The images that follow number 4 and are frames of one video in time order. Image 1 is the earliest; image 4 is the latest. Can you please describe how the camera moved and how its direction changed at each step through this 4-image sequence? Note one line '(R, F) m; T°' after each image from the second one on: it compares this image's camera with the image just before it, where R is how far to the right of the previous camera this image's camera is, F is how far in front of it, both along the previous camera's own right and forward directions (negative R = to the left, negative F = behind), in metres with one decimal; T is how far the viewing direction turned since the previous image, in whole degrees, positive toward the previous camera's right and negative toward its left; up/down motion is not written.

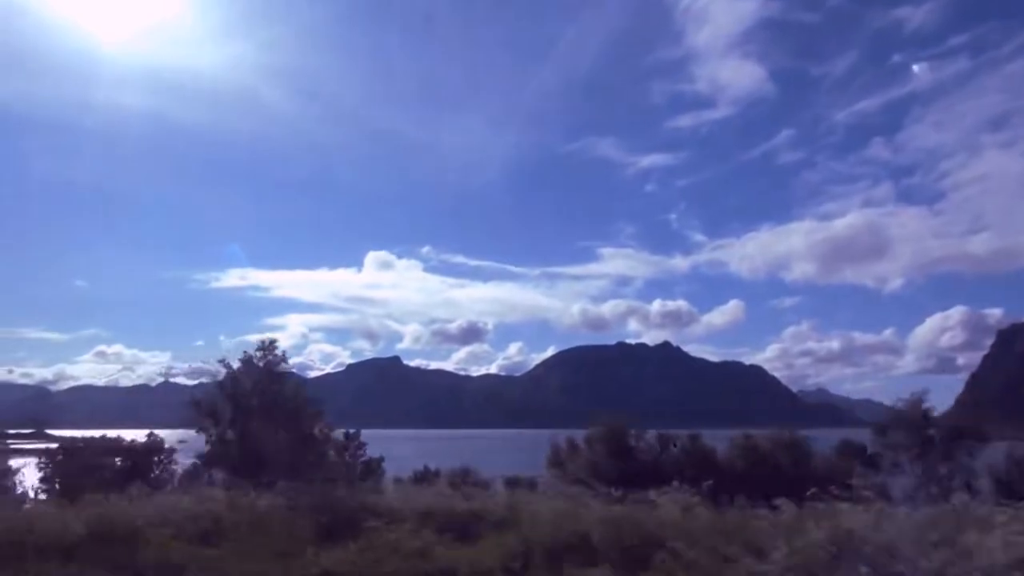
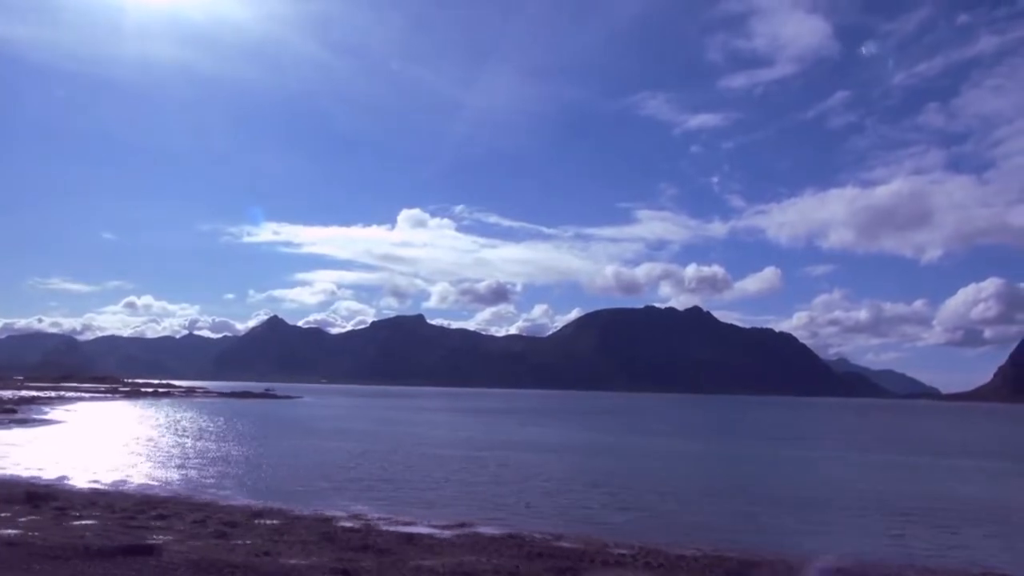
(-3.0, +28.6) m; -2°
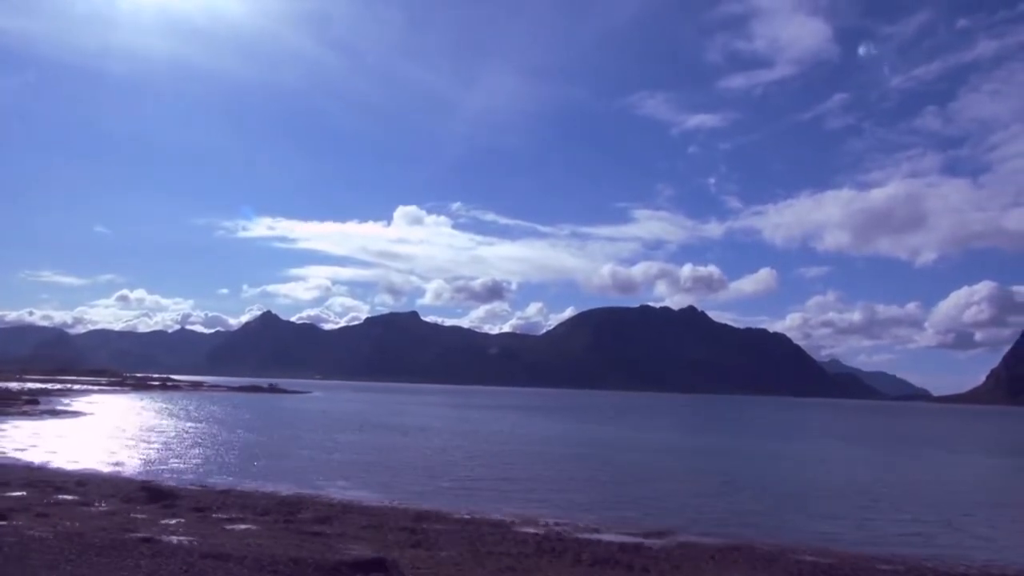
(+1.9, +1.7) m; 0°
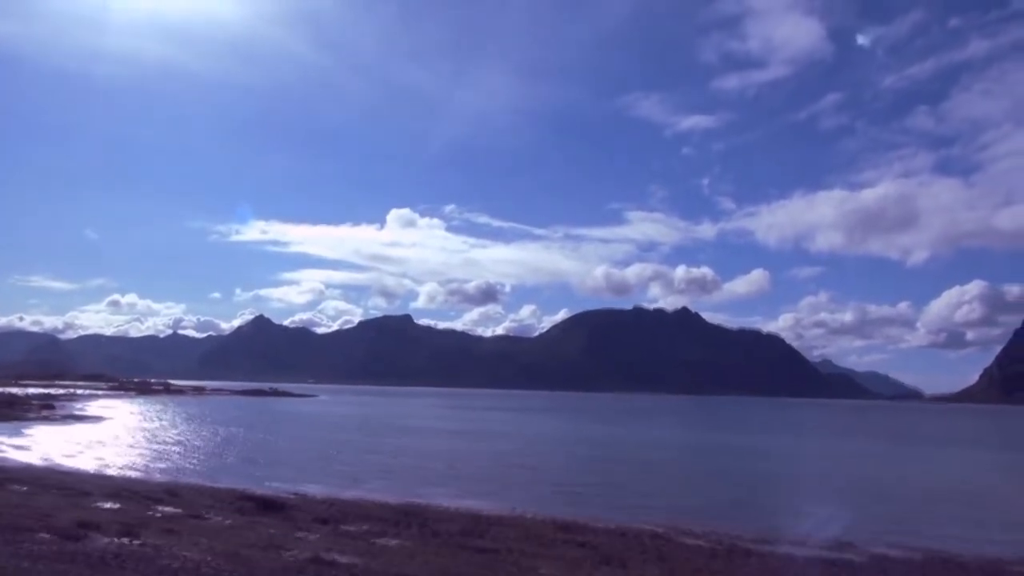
(-4.3, +2.6) m; 0°
